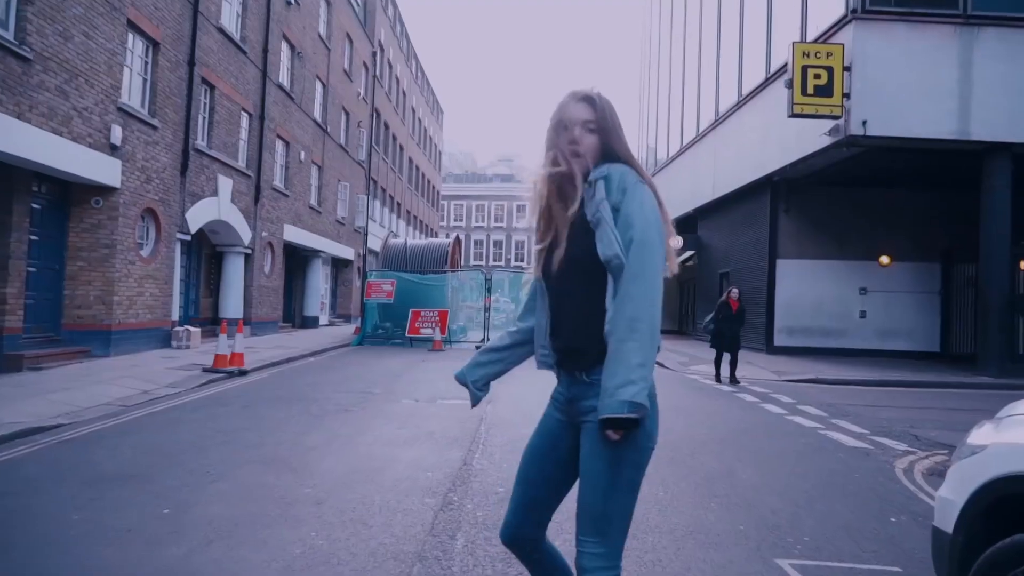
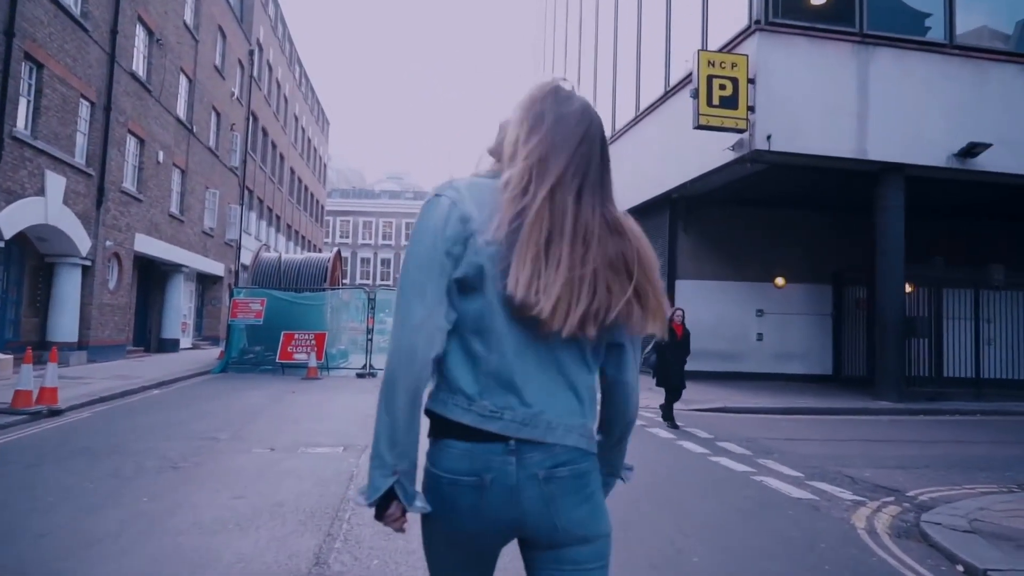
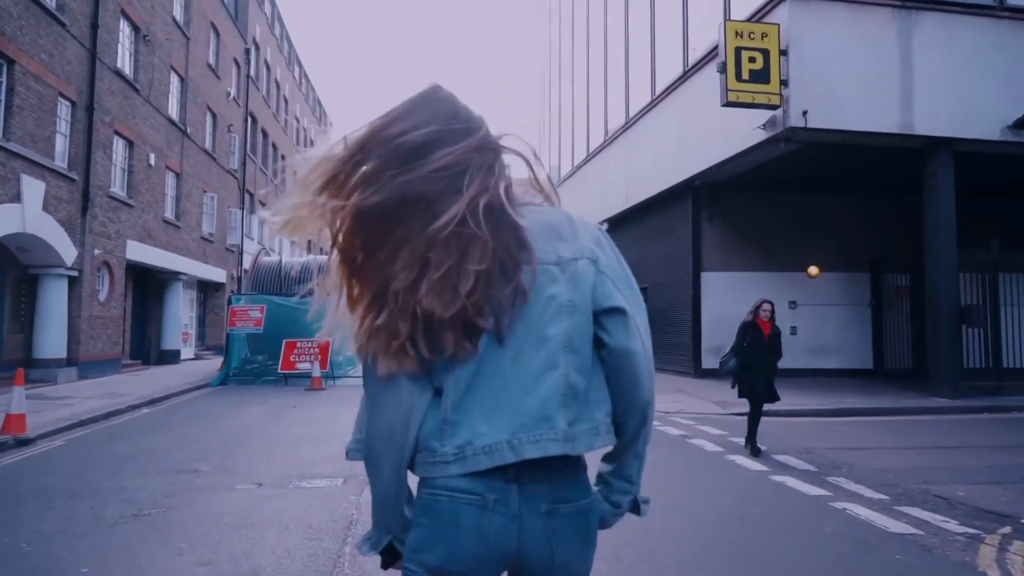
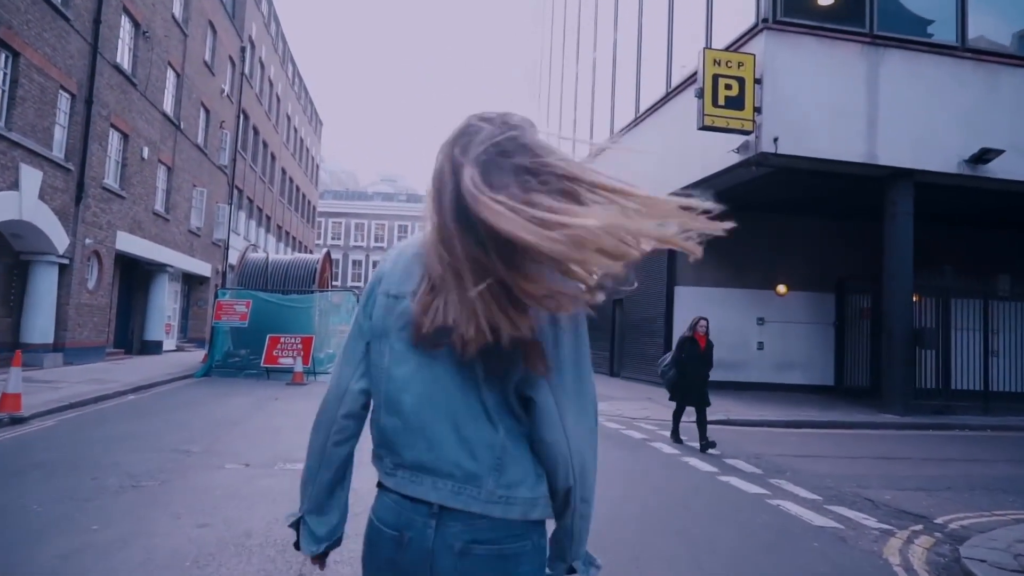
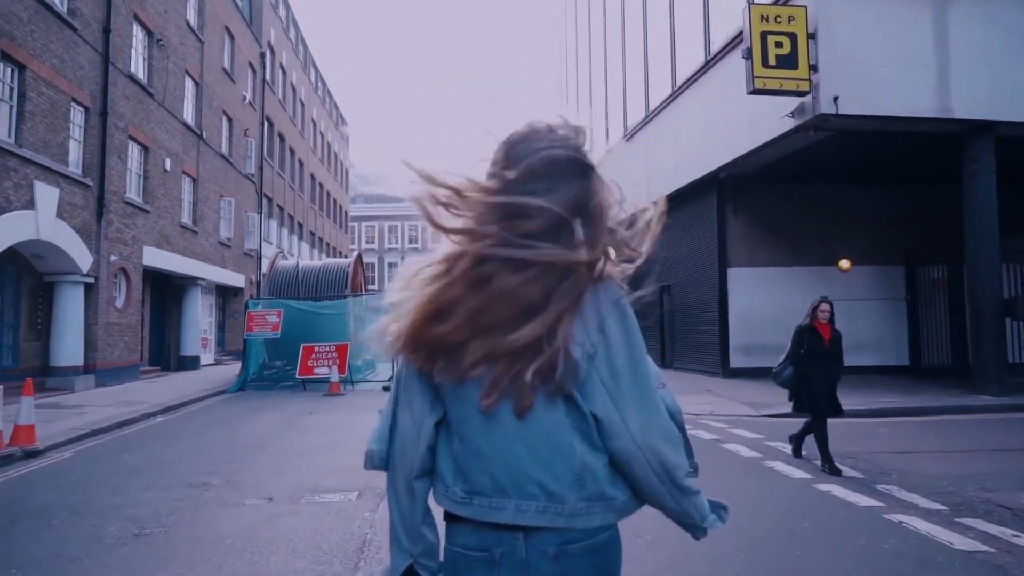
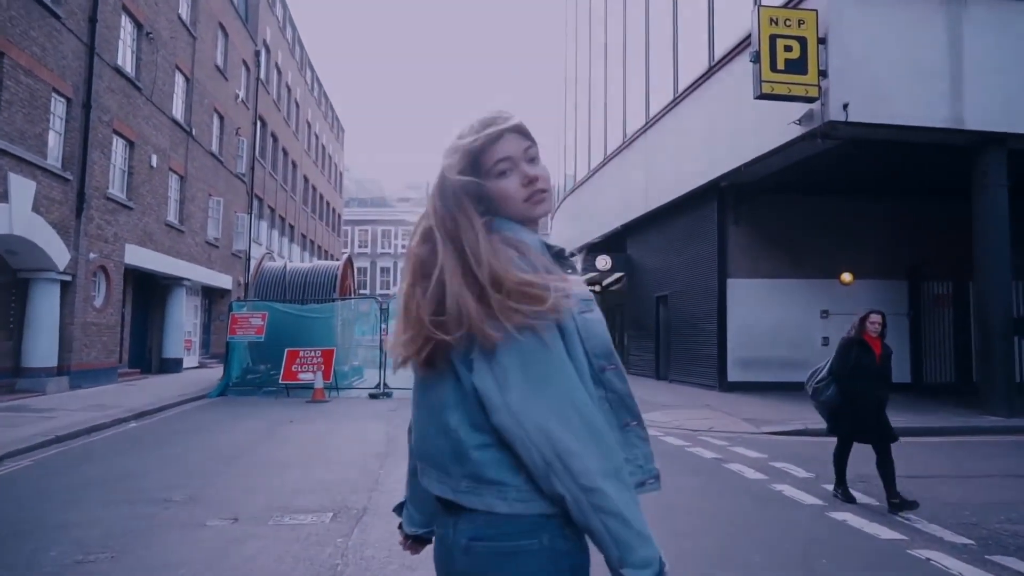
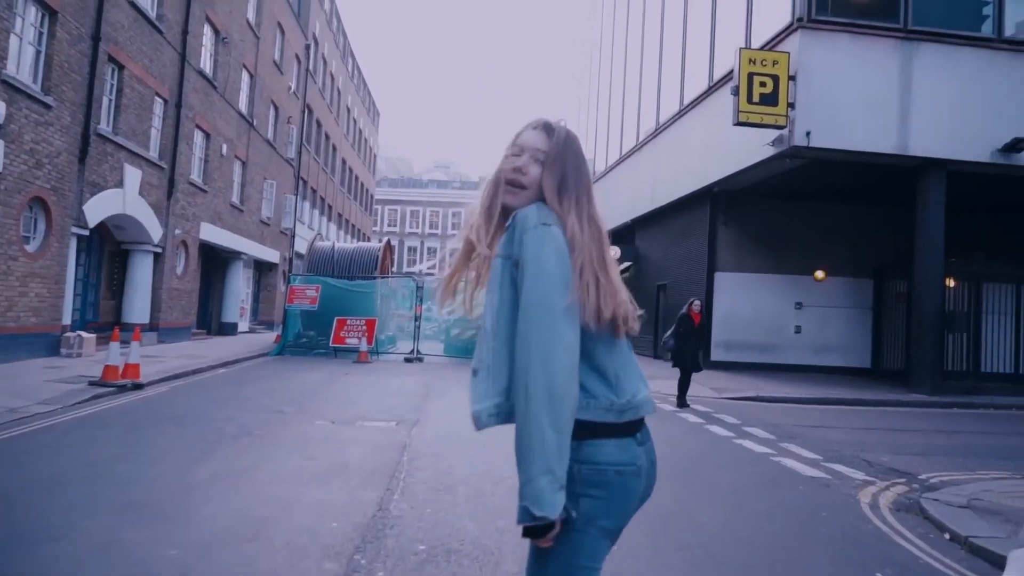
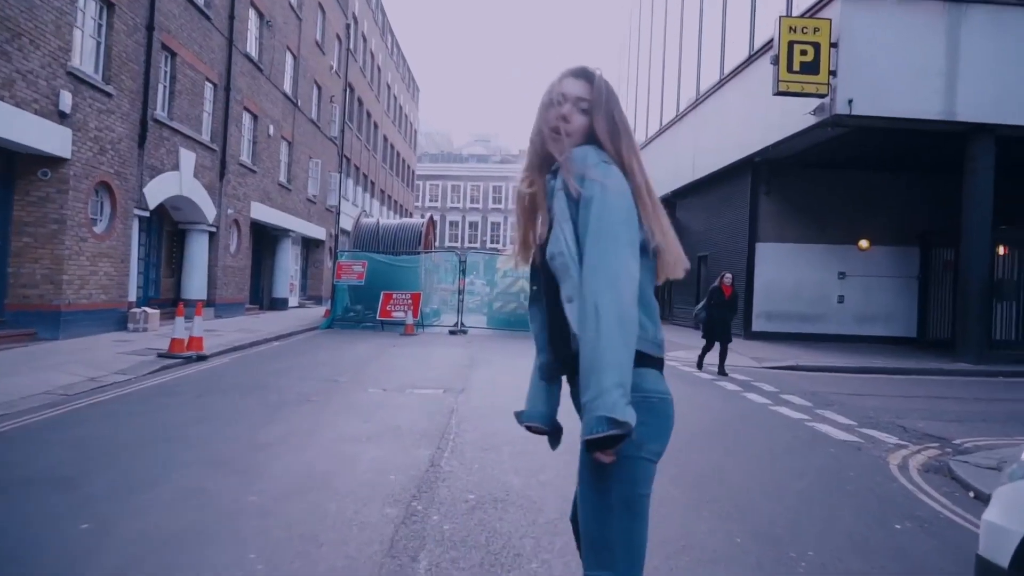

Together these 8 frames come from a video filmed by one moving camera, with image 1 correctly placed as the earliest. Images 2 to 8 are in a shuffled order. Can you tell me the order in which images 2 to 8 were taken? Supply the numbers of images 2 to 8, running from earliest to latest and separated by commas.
8, 7, 2, 4, 3, 5, 6
